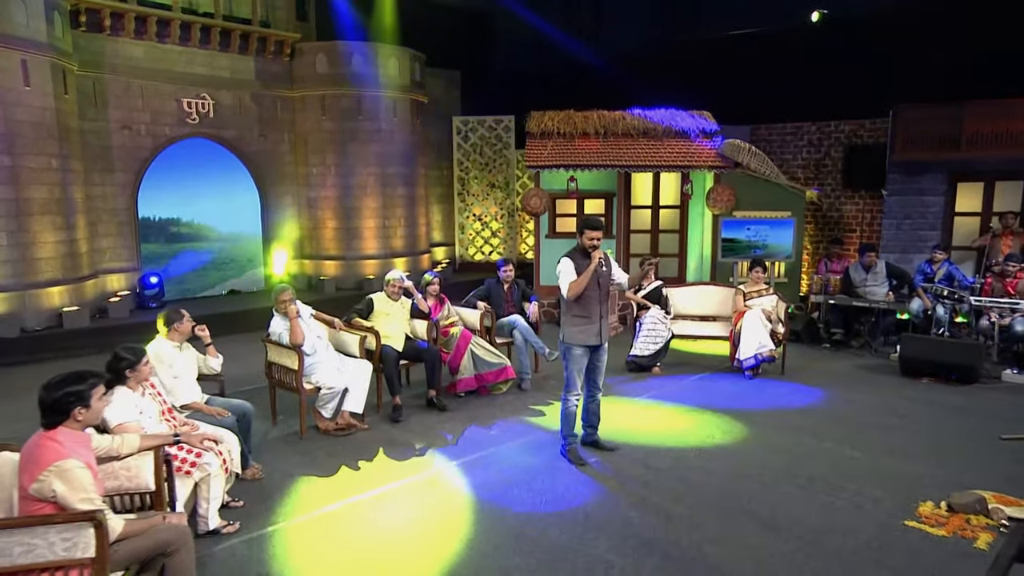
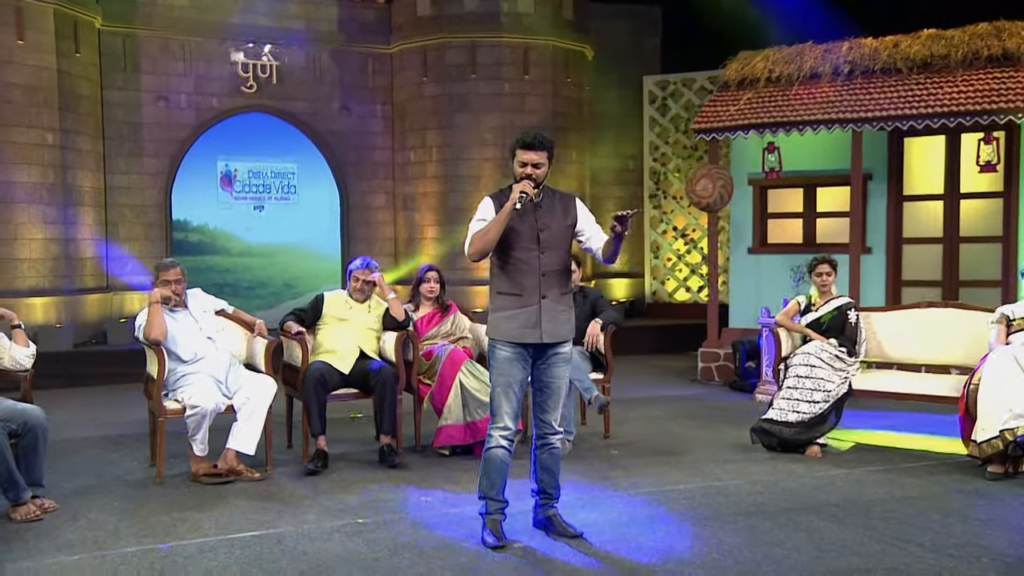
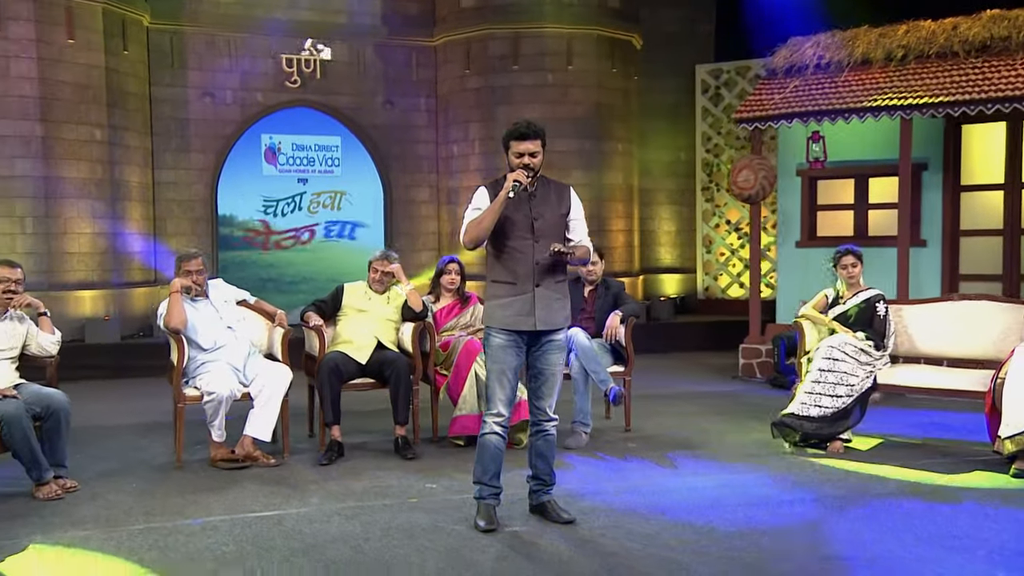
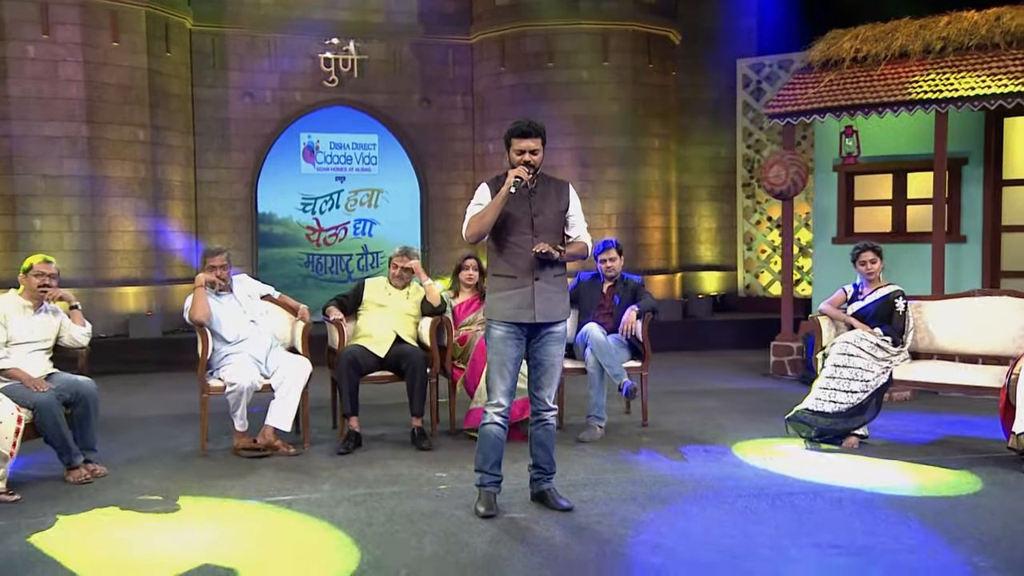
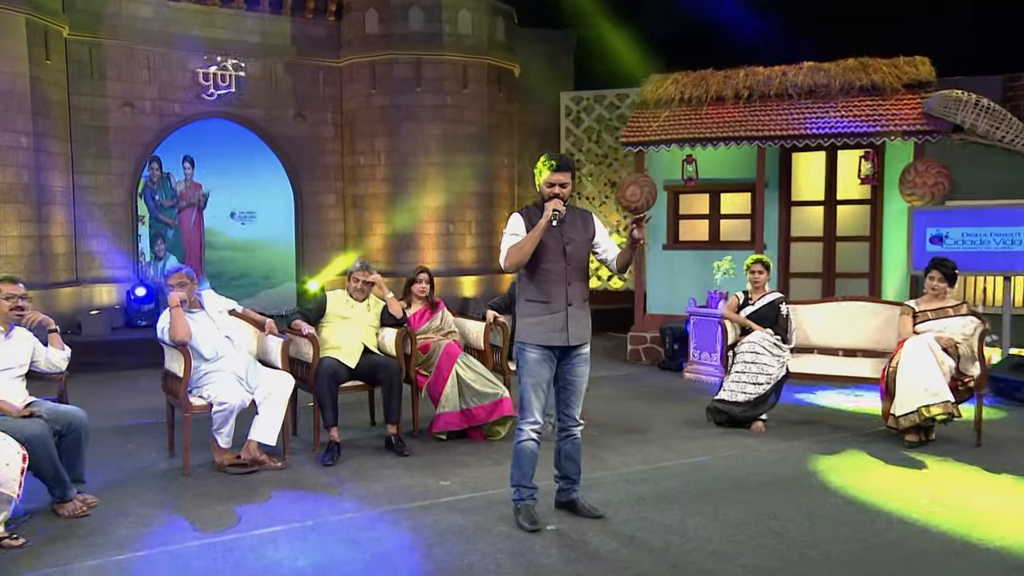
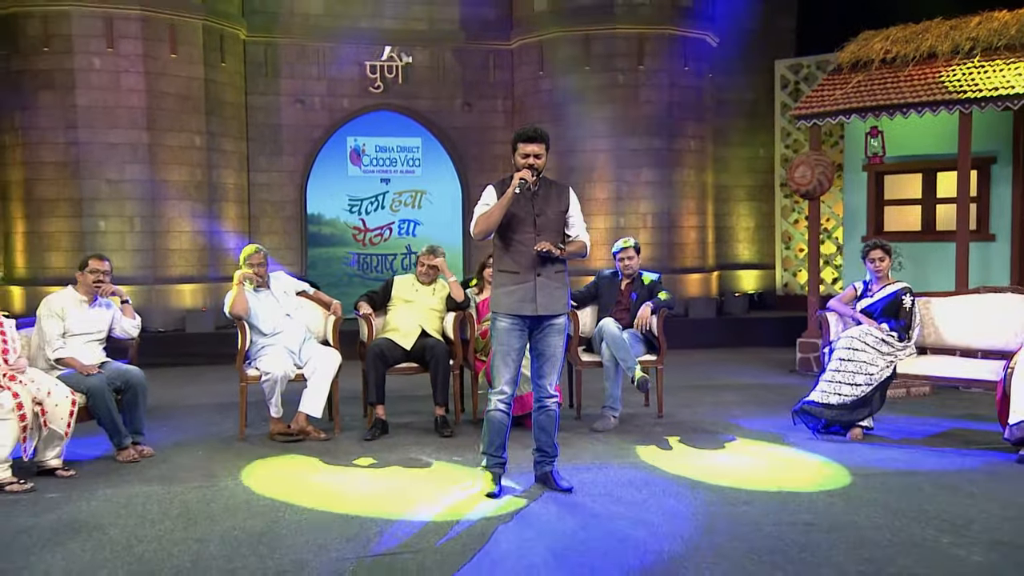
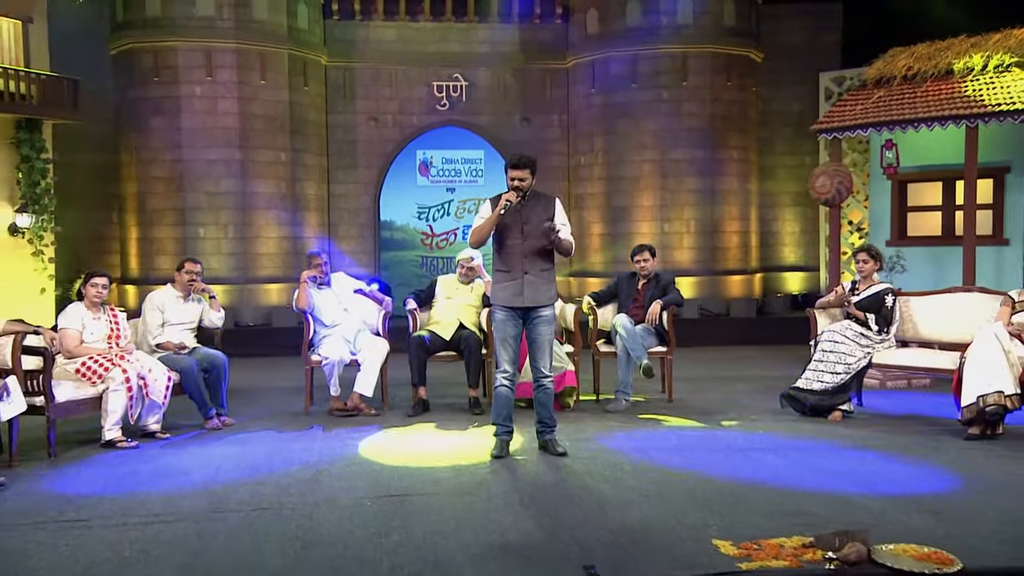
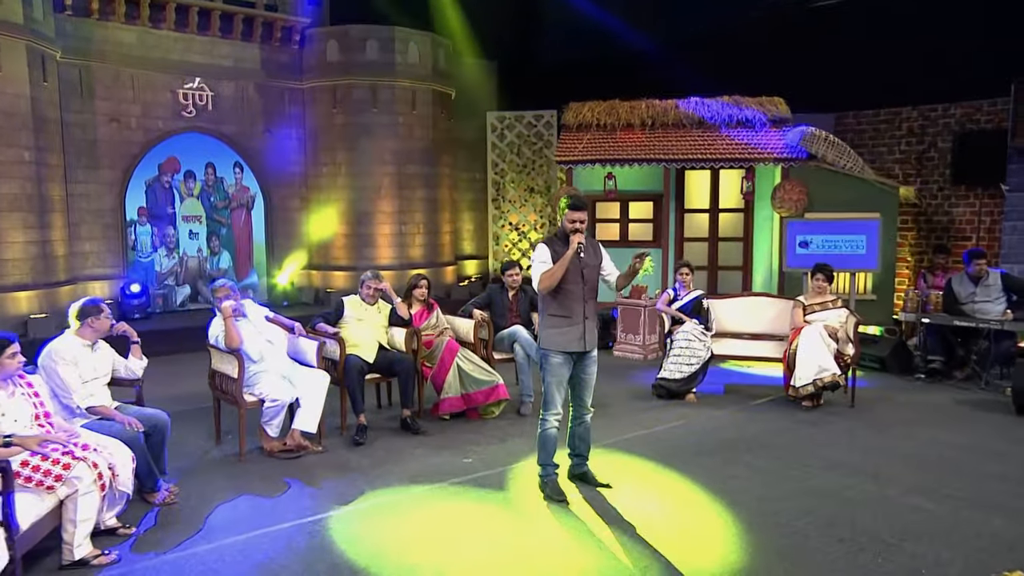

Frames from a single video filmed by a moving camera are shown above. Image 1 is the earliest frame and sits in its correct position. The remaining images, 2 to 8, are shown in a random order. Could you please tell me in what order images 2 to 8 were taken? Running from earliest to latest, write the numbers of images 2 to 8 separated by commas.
8, 5, 2, 3, 4, 6, 7
